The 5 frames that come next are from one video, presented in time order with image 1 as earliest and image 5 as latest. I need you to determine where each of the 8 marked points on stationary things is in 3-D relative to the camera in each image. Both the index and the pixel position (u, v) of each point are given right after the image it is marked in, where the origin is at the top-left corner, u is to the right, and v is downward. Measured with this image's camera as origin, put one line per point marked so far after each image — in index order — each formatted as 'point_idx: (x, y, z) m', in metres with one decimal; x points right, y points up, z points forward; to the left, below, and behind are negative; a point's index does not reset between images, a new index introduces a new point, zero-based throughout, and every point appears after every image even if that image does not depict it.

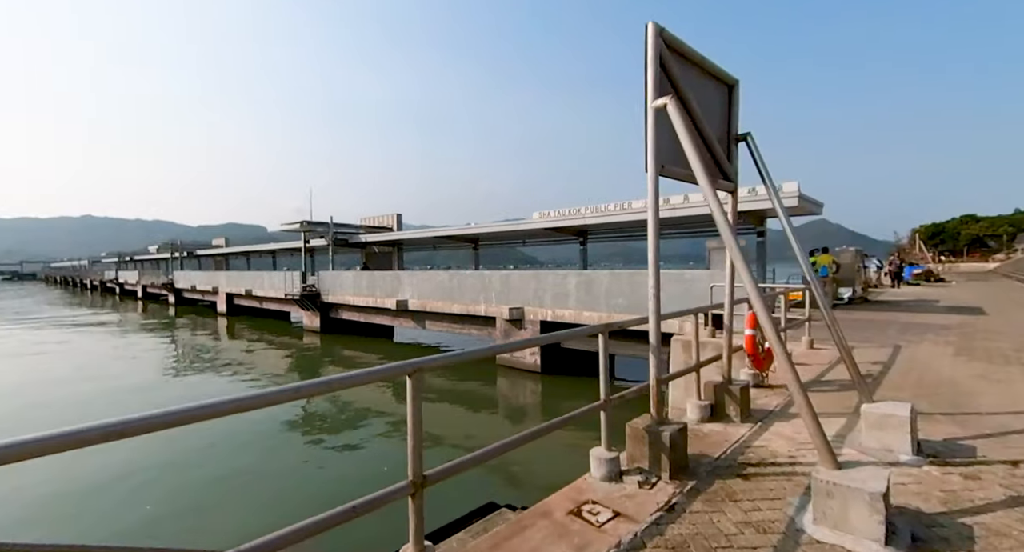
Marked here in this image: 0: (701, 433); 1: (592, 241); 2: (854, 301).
0: (+1.6, -1.3, +4.3) m
1: (+3.0, +1.3, +19.6) m
2: (+10.1, -0.8, +15.2) m
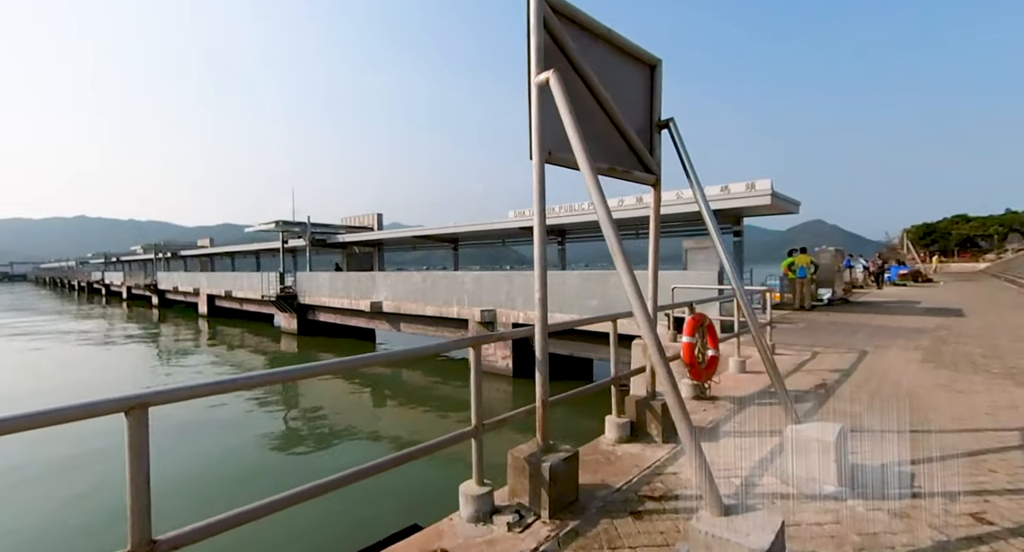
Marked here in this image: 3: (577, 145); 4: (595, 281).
0: (+0.7, -1.3, +3.8) m
1: (+2.1, +1.3, +19.1) m
2: (+9.2, -0.8, +14.8) m
3: (+0.4, +0.7, +2.8) m
4: (+2.1, -0.1, +13.2) m
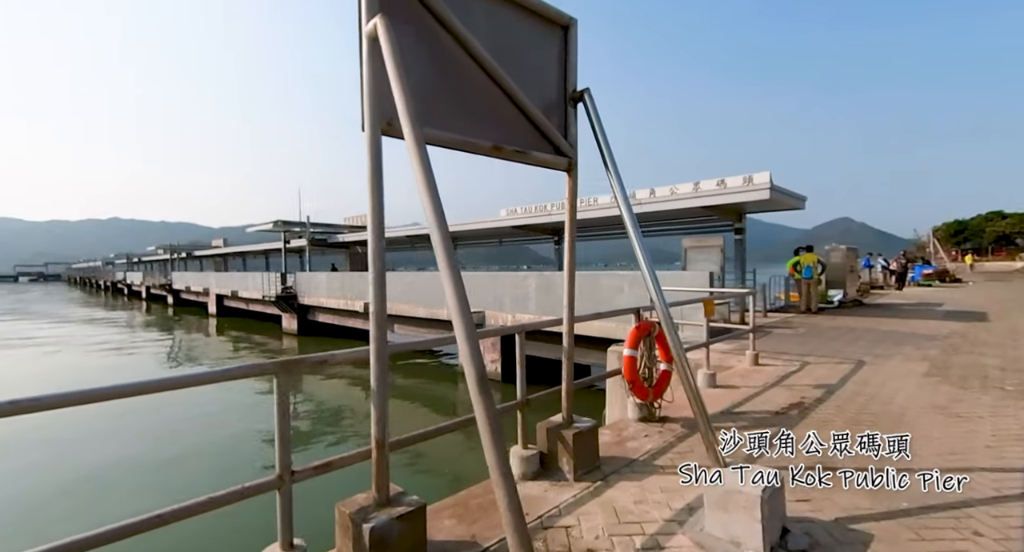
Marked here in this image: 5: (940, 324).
0: (0.0, -1.3, +3.1) m
1: (+2.0, +1.3, +18.4) m
2: (+8.9, -0.8, +13.7) m
3: (-0.5, +0.7, +2.2) m
4: (+1.7, -0.1, +12.4) m
5: (+8.3, -0.9, +10.0) m
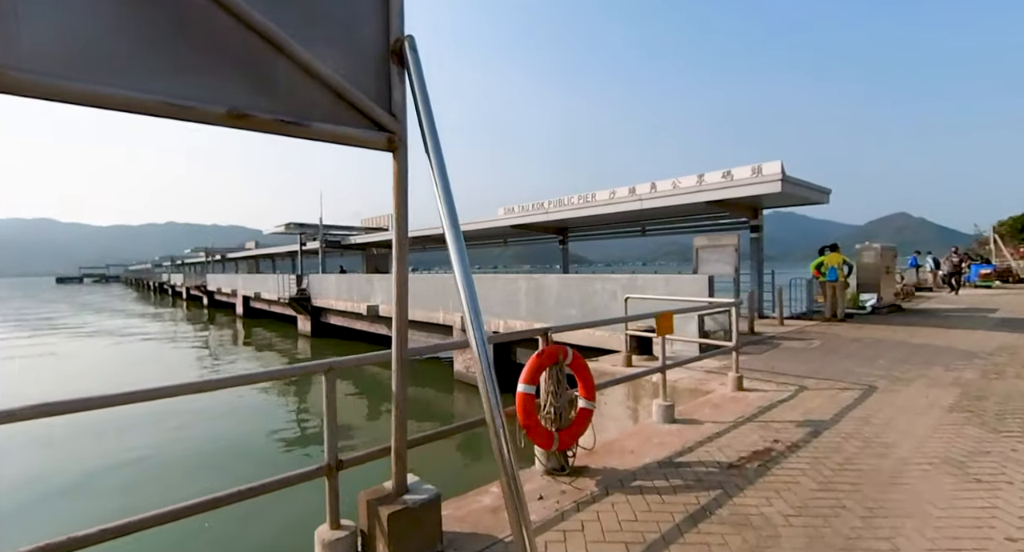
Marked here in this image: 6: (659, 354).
0: (-1.0, -1.4, +2.2) m
1: (+2.1, +1.2, +17.3) m
2: (+8.7, -0.8, +12.1) m
3: (-1.5, +0.6, +1.3) m
4: (+1.4, -0.2, +11.4) m
5: (+7.8, -1.0, +8.5) m
6: (+2.1, -1.1, +7.5) m
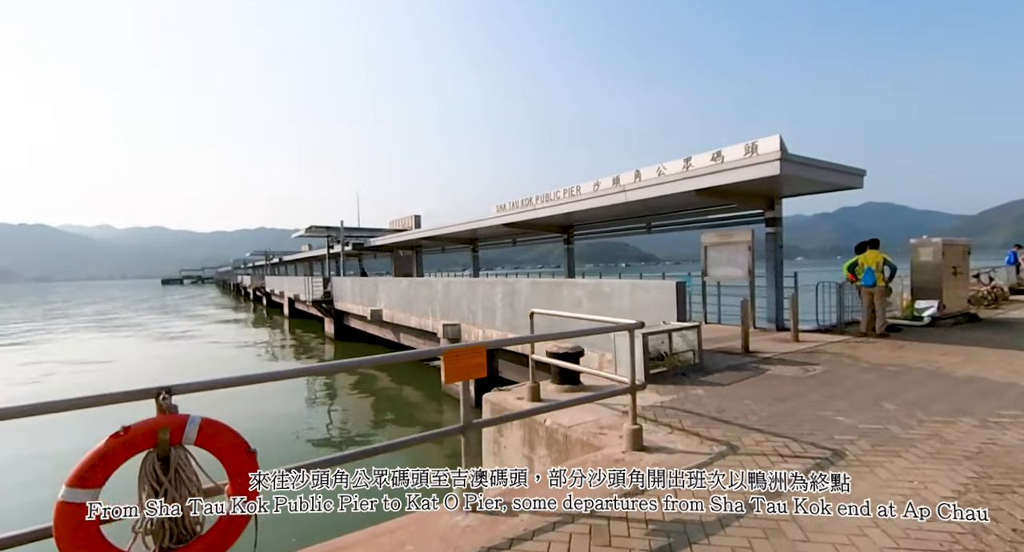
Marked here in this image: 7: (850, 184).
0: (-3.0, -1.6, +1.1) m
1: (+2.2, +1.1, +15.6) m
2: (+8.0, -0.9, +9.6) m
3: (-3.6, +0.5, +0.3) m
4: (+0.7, -0.3, +9.8) m
5: (+6.6, -1.1, +6.1) m
6: (+0.9, -1.2, +5.9) m
7: (+6.1, +1.6, +9.2) m
